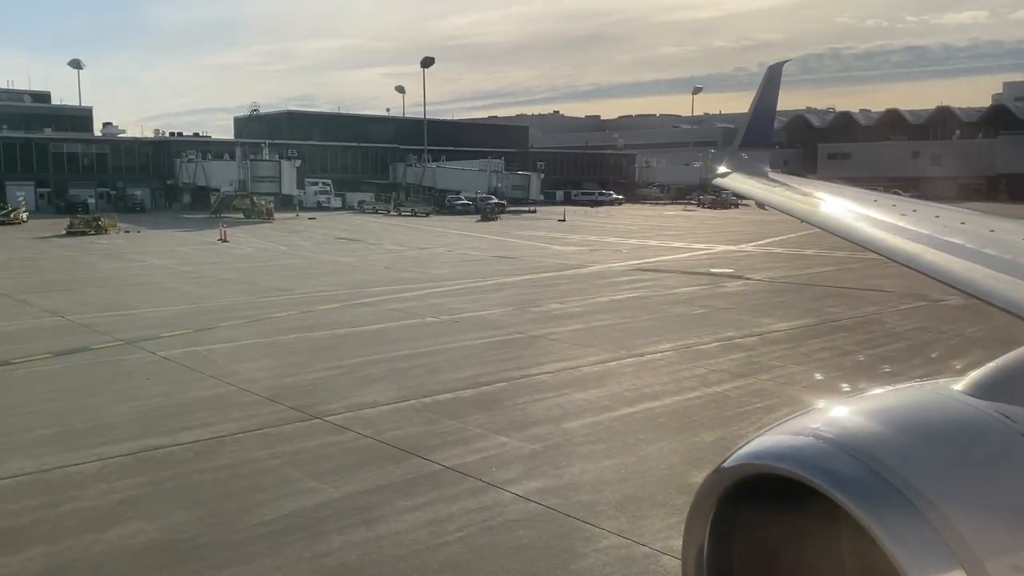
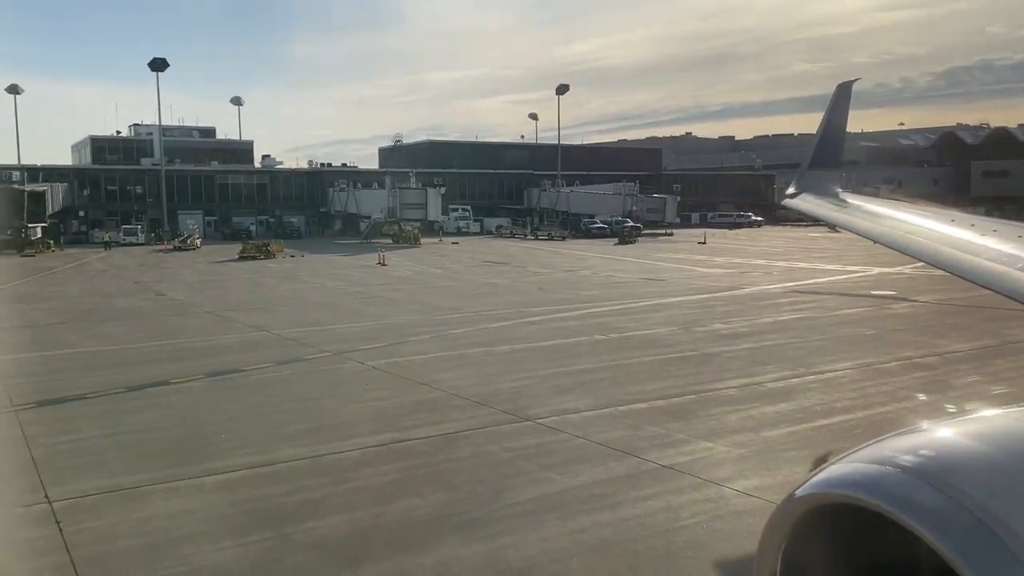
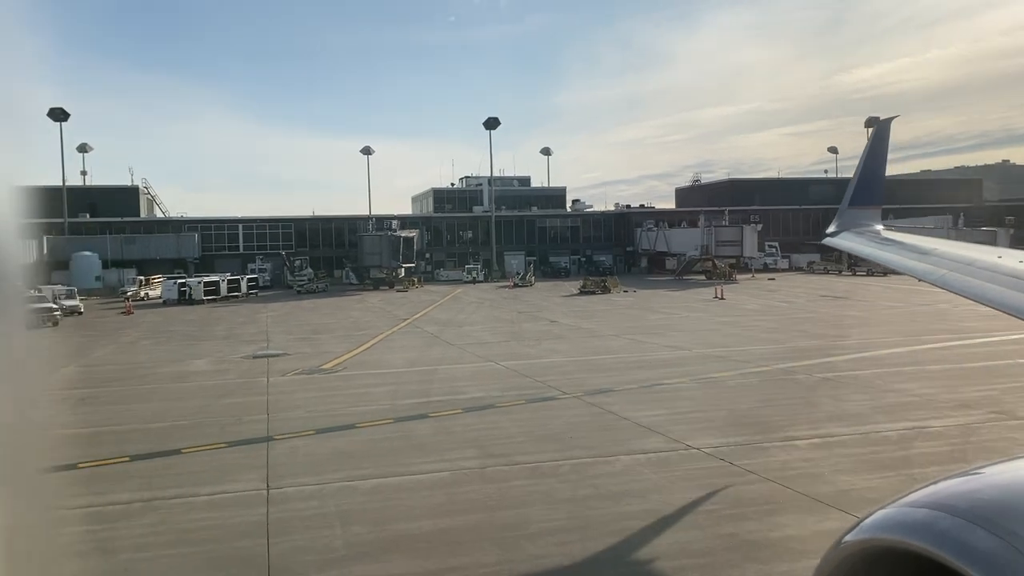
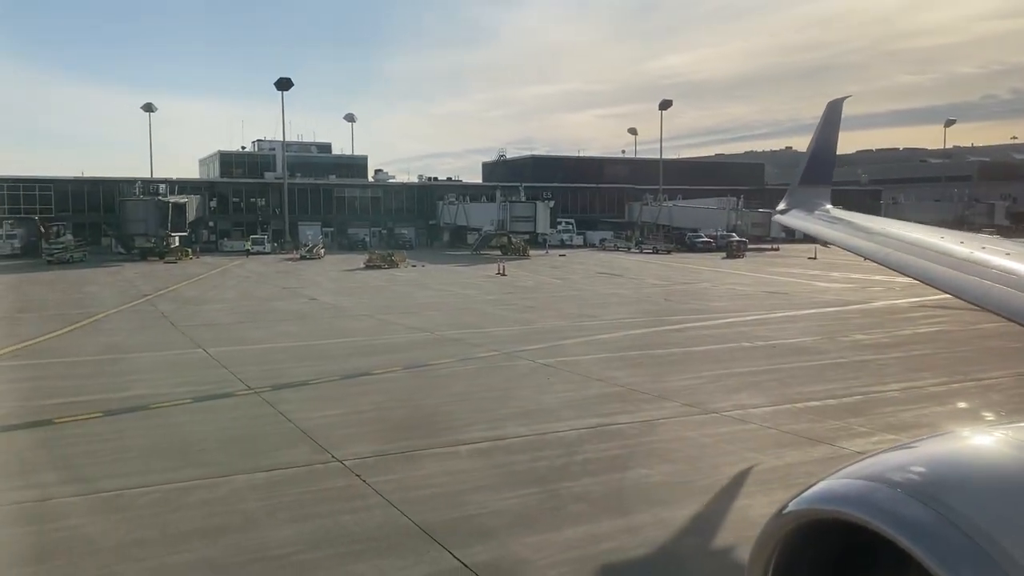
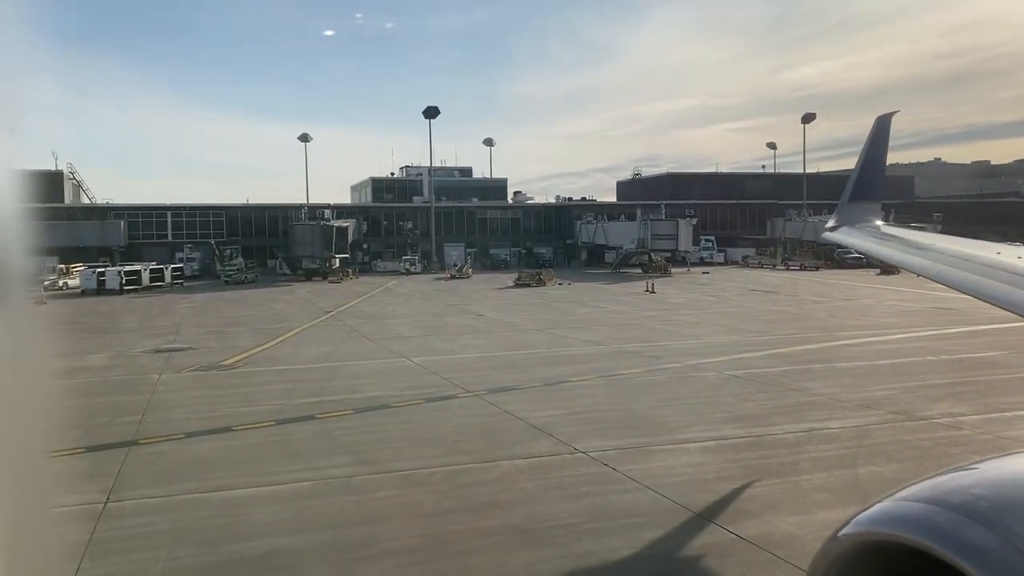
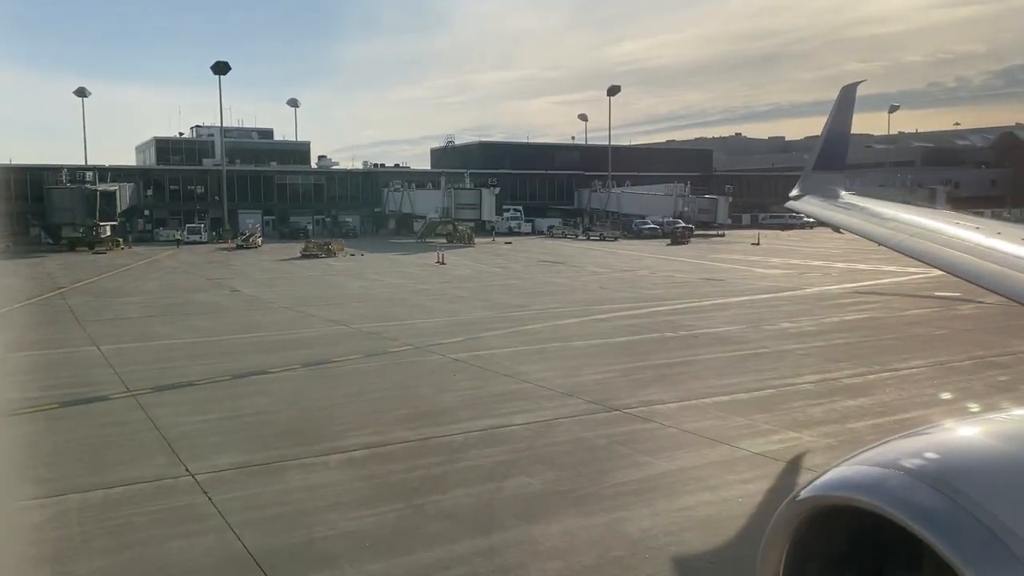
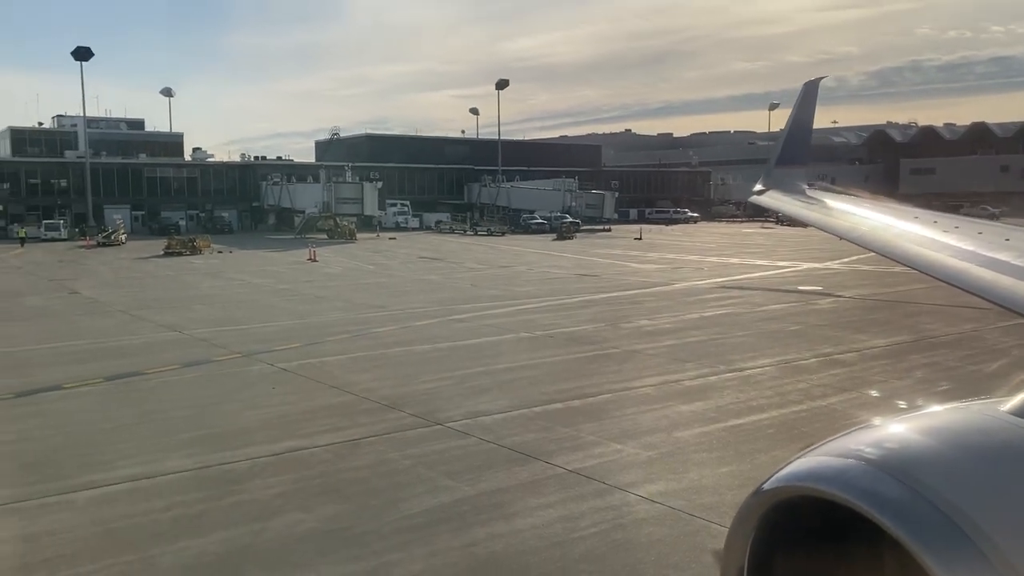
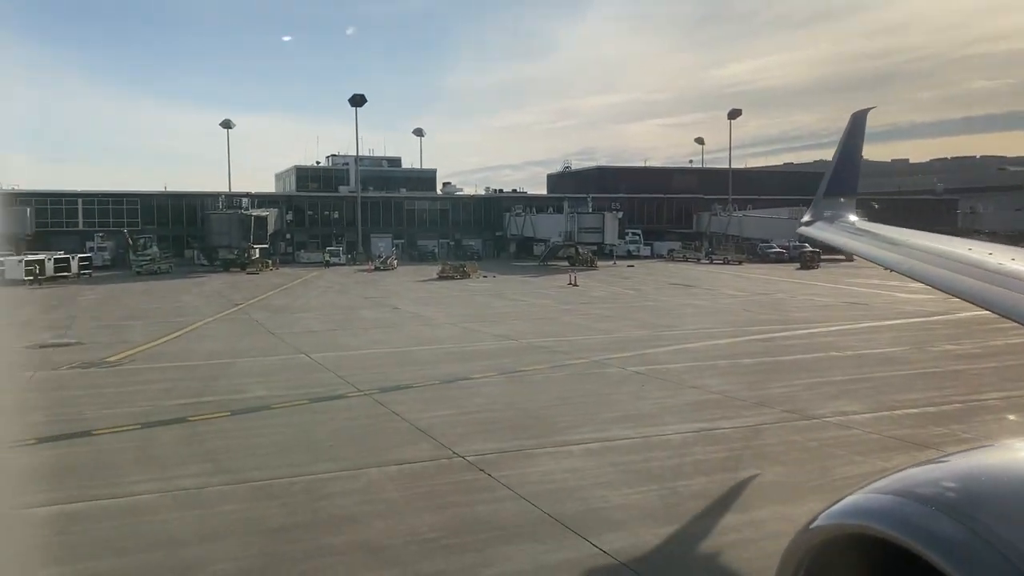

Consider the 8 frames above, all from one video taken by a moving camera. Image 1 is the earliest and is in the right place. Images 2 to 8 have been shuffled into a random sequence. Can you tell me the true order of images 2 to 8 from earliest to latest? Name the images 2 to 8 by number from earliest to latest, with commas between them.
7, 2, 6, 4, 8, 5, 3
